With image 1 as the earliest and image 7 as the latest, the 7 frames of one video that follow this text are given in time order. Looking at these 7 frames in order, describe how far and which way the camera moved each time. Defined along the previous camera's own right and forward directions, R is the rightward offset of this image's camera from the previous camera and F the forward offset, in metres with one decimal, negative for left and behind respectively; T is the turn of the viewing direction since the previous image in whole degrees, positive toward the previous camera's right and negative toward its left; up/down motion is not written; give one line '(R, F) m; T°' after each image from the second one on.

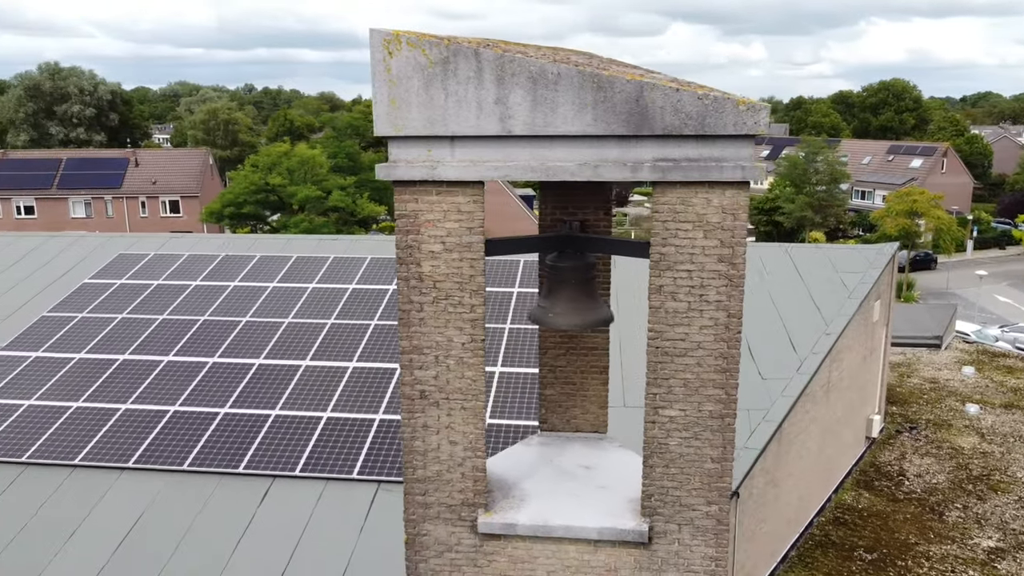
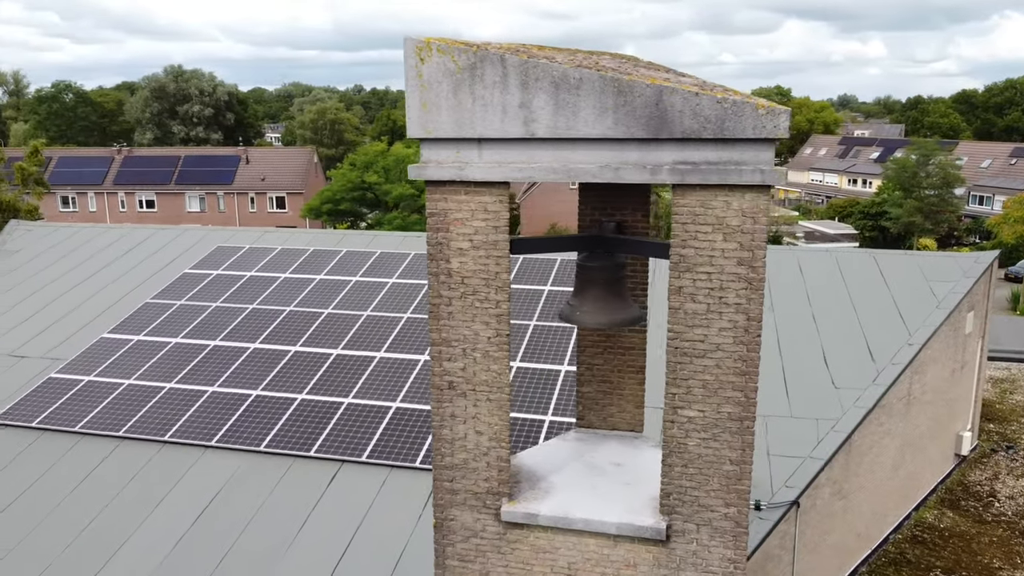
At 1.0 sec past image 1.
(+0.5, -0.2) m; -7°
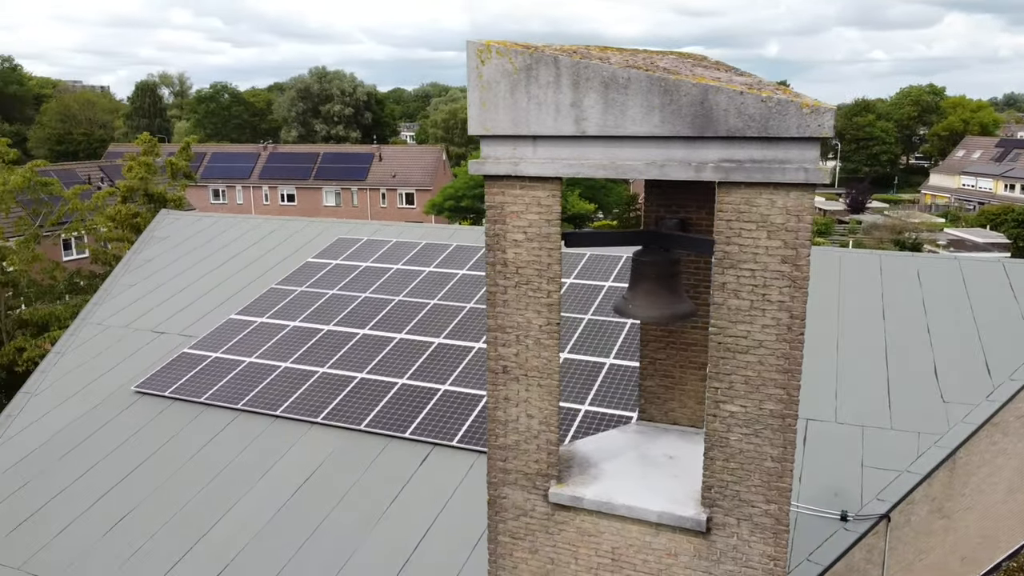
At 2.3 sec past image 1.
(+0.5, -0.2) m; -9°
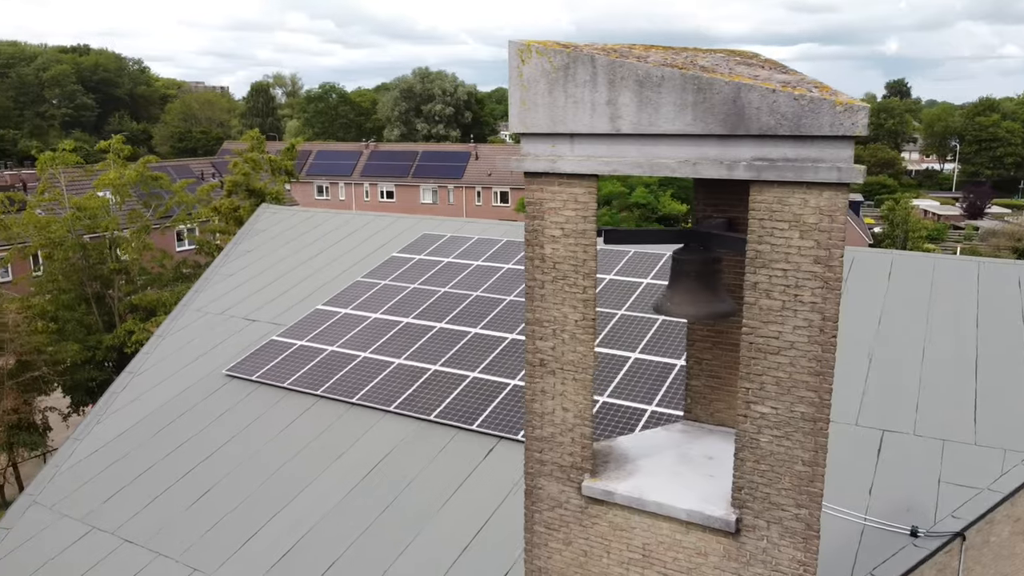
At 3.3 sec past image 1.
(+0.4, -0.1) m; -7°
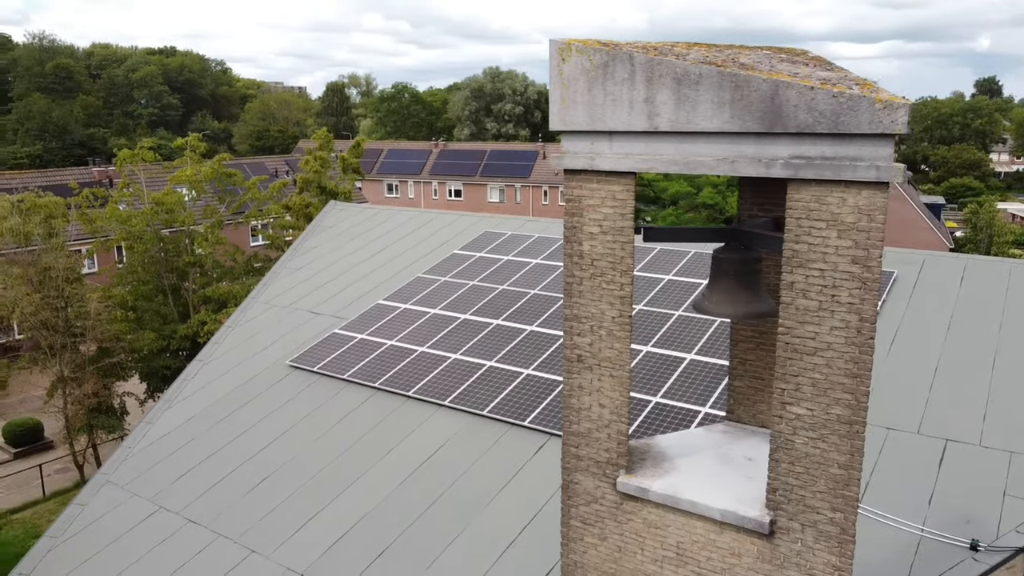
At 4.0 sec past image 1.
(+0.2, -0.1) m; -5°
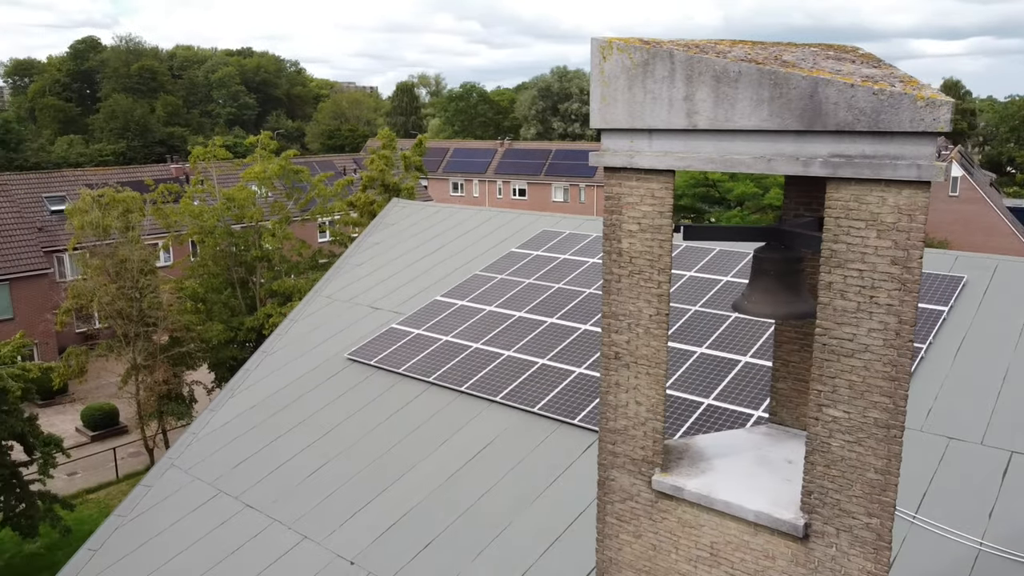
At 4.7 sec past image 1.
(+0.2, -0.1) m; -5°
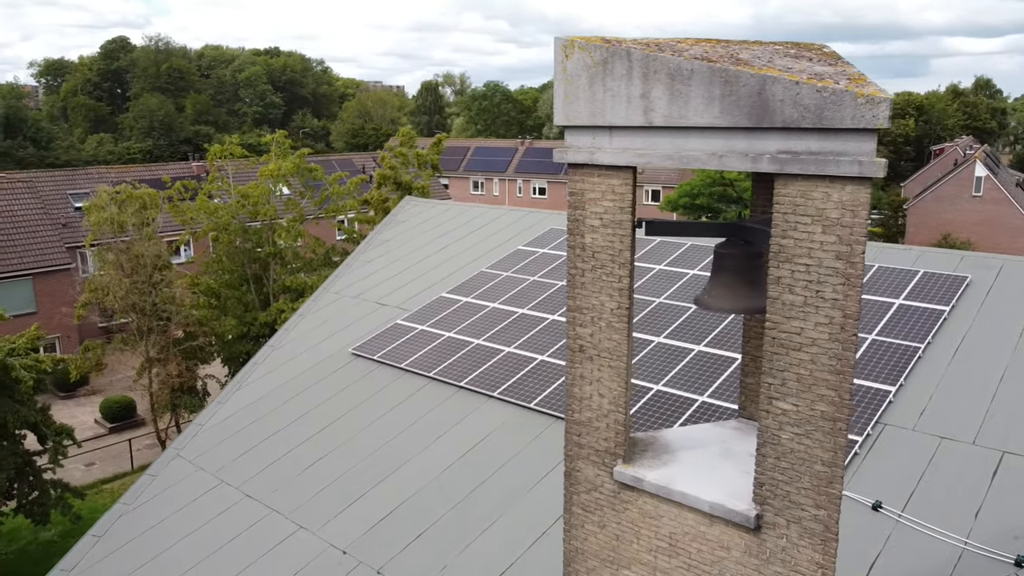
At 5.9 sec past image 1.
(+0.4, -0.1) m; -2°
